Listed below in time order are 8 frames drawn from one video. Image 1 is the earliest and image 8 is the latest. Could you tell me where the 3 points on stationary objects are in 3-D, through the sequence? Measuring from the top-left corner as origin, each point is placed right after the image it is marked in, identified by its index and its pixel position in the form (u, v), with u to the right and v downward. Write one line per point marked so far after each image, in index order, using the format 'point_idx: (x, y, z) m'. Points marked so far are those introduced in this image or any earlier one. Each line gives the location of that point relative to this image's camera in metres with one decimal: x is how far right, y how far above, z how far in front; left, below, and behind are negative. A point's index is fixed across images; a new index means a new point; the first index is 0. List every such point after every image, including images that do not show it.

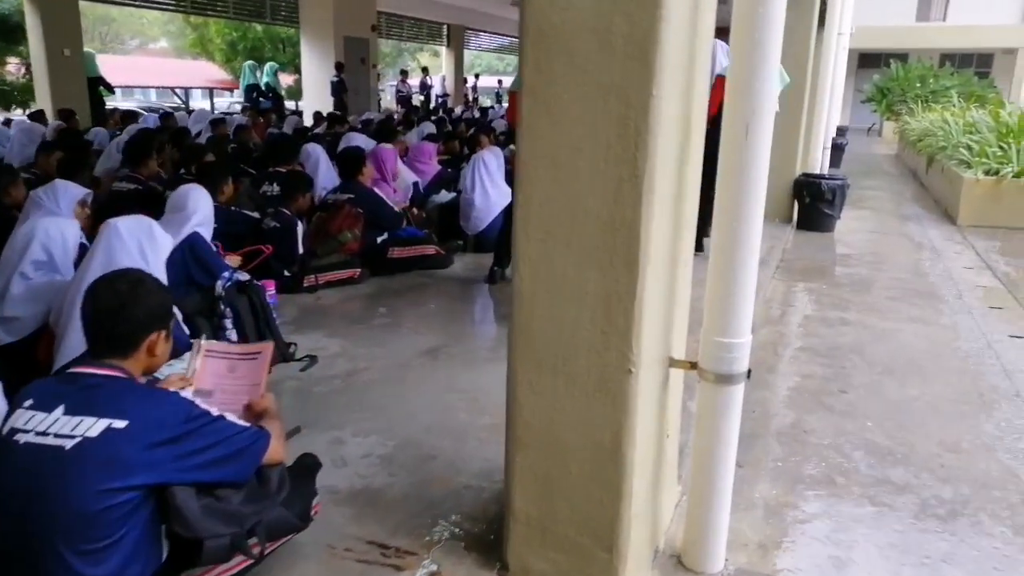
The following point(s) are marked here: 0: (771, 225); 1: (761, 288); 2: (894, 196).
0: (+2.6, +0.6, +7.5) m
1: (+1.7, 0.0, +5.2) m
2: (+5.5, +1.3, +10.7) m
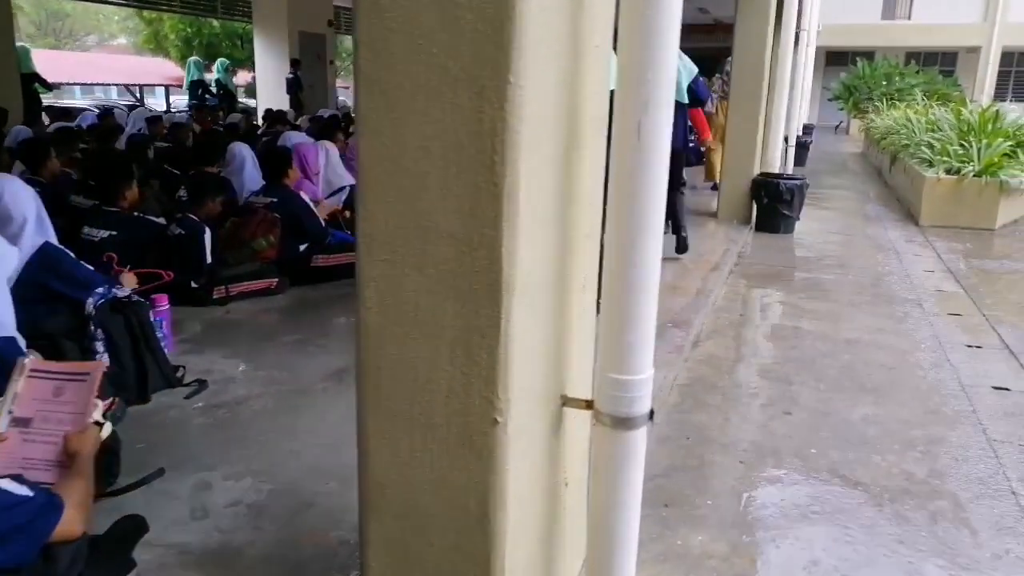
0: (+2.1, +0.6, +7.2) m
1: (+1.3, -0.1, +4.9) m
2: (+4.9, +1.3, +10.5) m
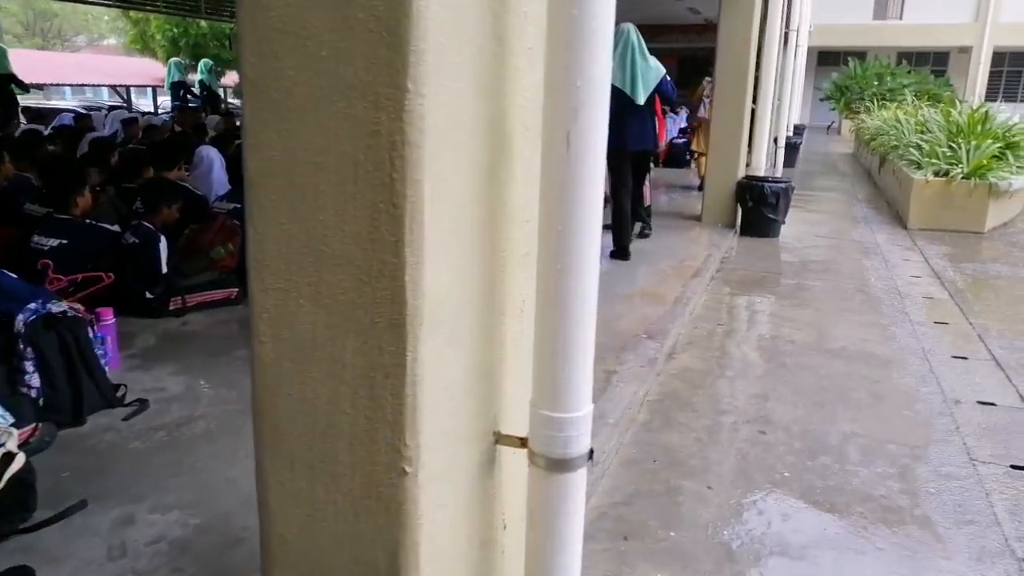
0: (+1.9, +0.5, +7.1) m
1: (+1.1, -0.1, +4.8) m
2: (+4.6, +1.3, +10.4) m
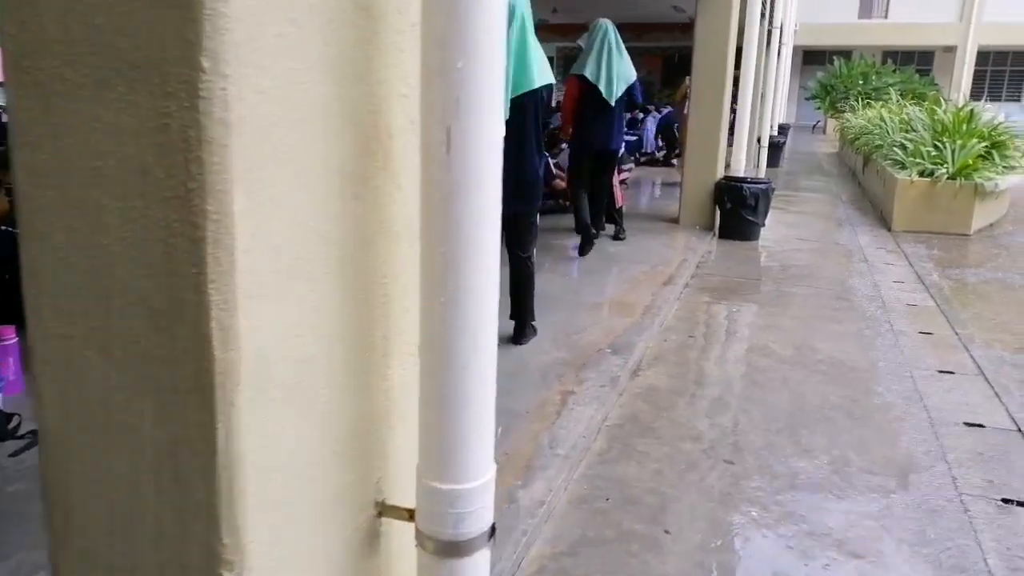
0: (+1.6, +0.5, +6.8) m
1: (+0.9, -0.2, +4.5) m
2: (+4.3, +1.2, +10.1) m
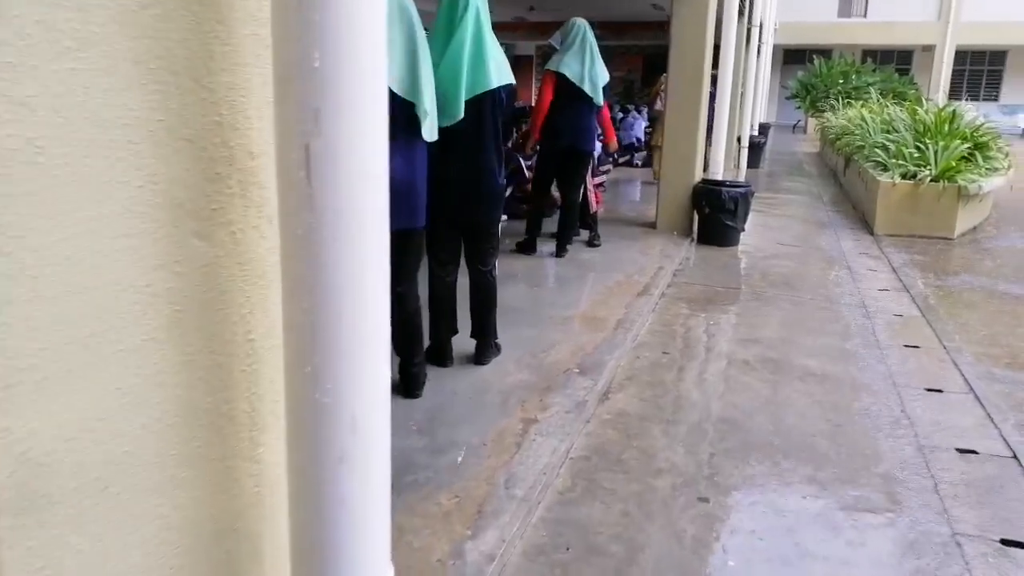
0: (+1.4, +0.4, +6.5) m
1: (+0.7, -0.2, +4.2) m
2: (+4.0, +1.2, +10.0) m
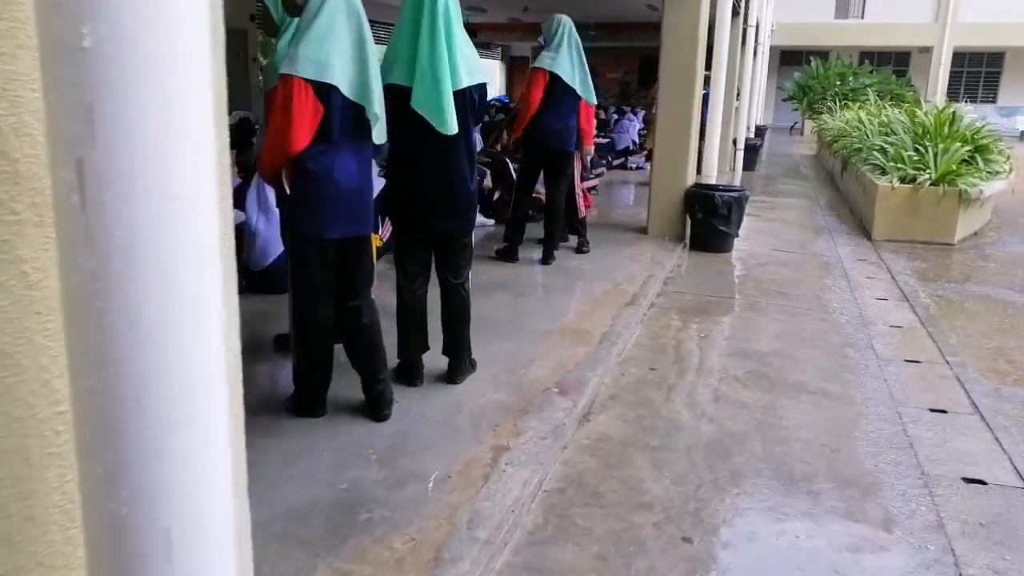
0: (+1.2, +0.4, +6.3) m
1: (+0.6, -0.3, +4.0) m
2: (+3.9, +1.1, +9.7) m
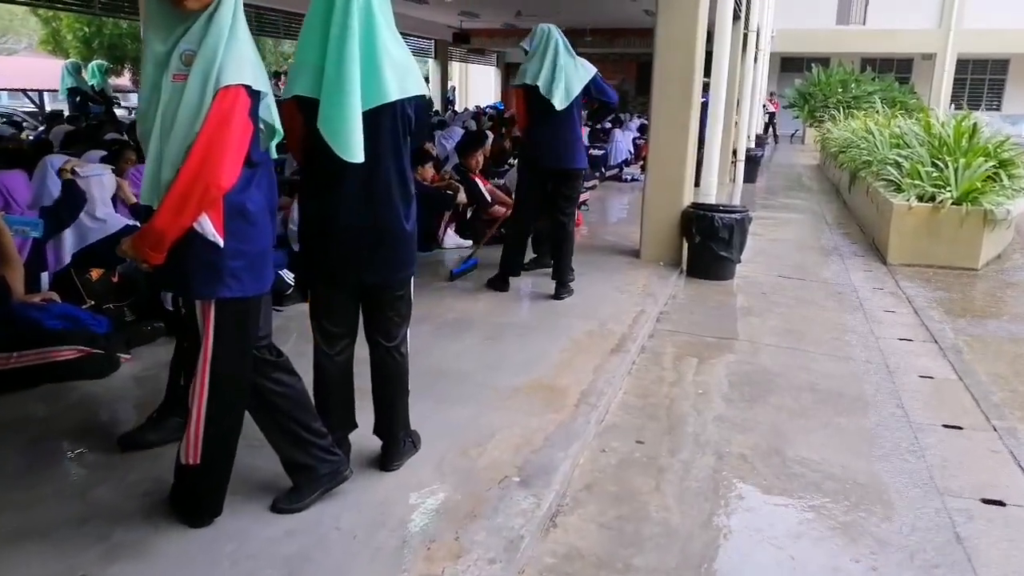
0: (+1.1, +0.1, +5.7) m
1: (+0.4, -0.5, +3.3) m
2: (+3.7, +0.8, +9.1) m
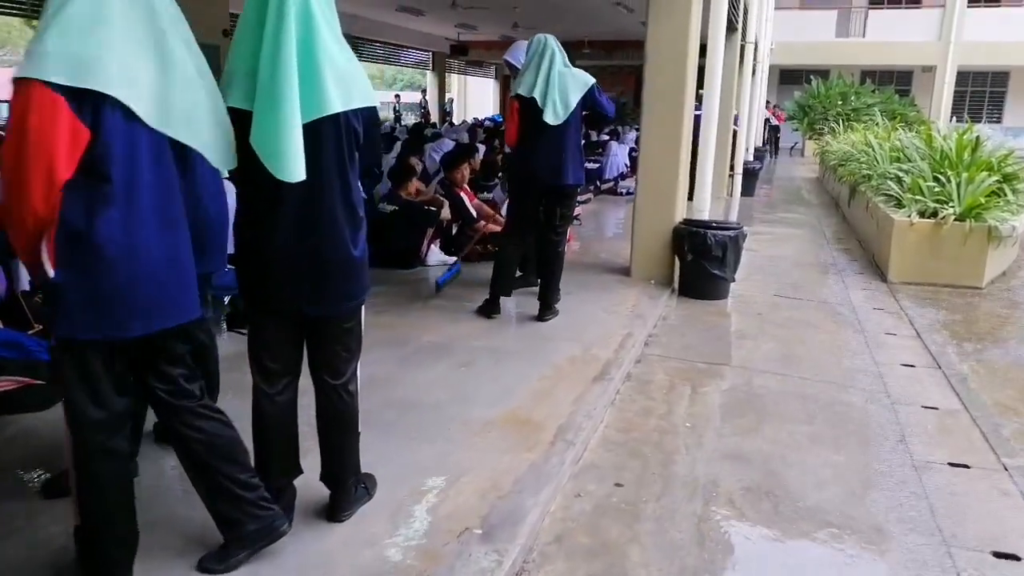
0: (+0.9, 0.0, +5.4) m
1: (+0.3, -0.6, +3.1) m
2: (+3.6, +0.6, +8.8) m
